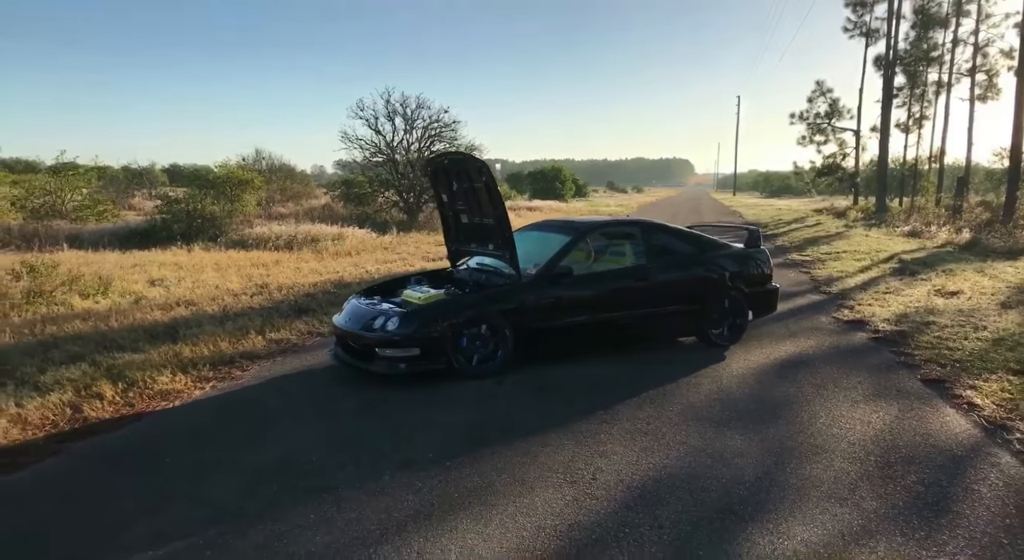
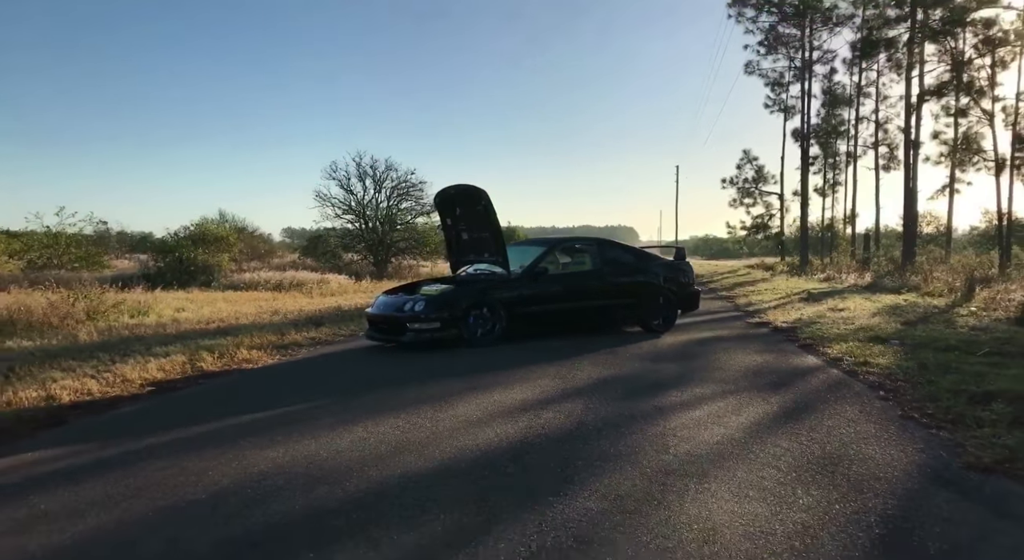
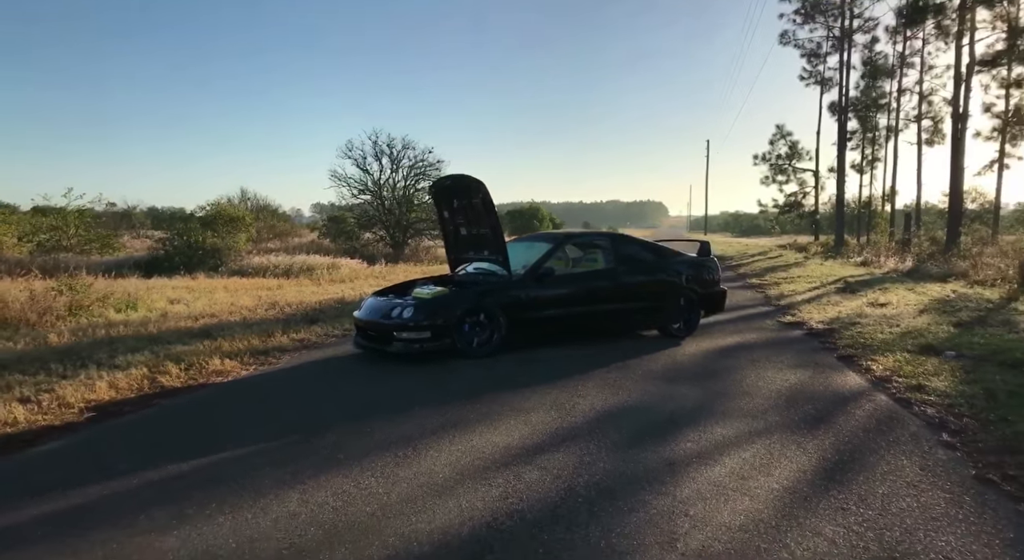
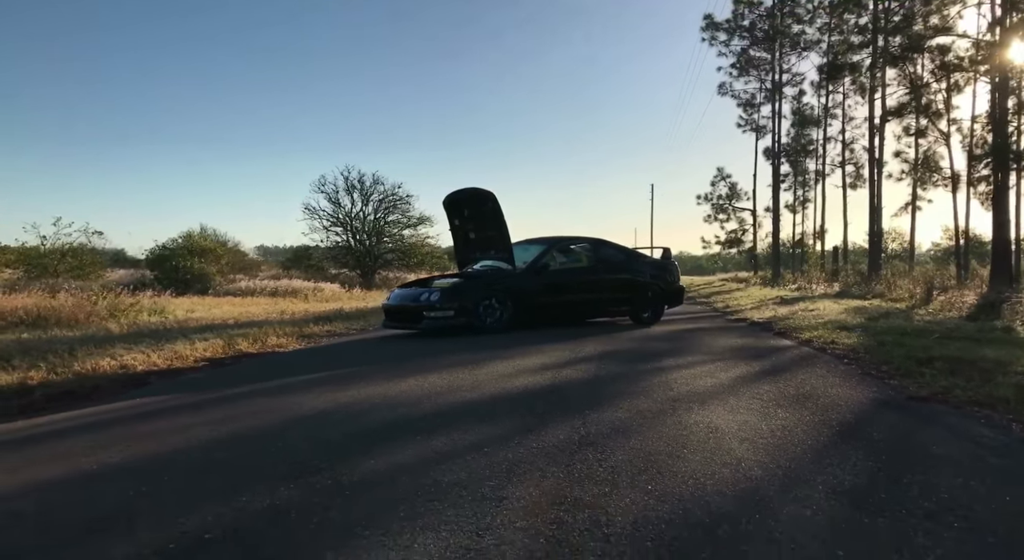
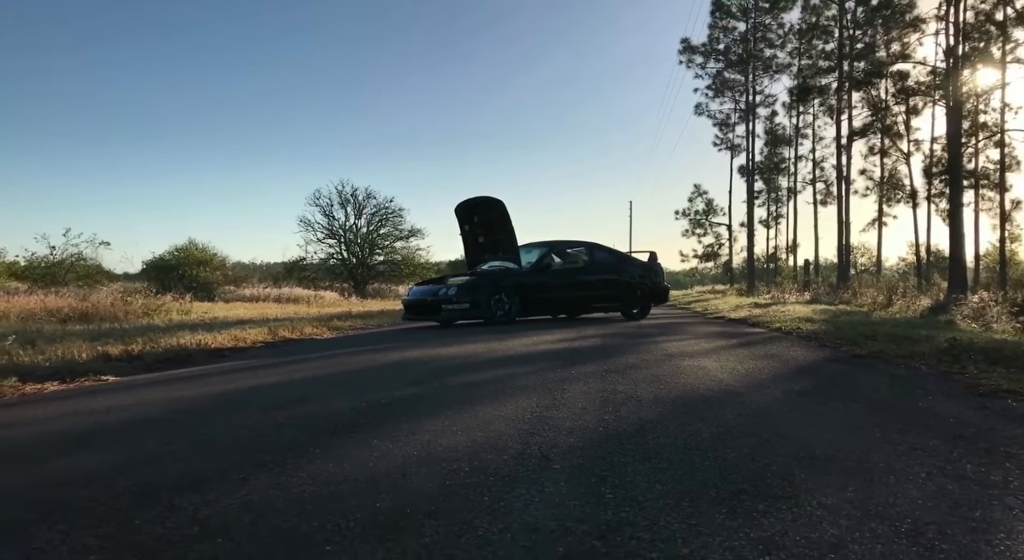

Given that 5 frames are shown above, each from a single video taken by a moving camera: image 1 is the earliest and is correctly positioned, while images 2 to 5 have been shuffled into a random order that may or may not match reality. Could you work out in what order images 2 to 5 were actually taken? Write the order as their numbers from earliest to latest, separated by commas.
3, 2, 4, 5
